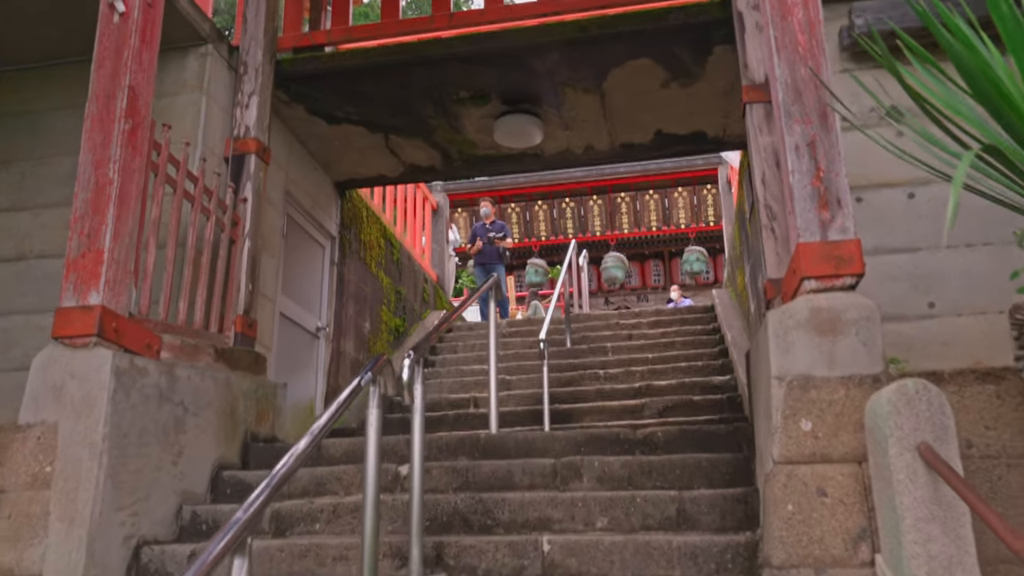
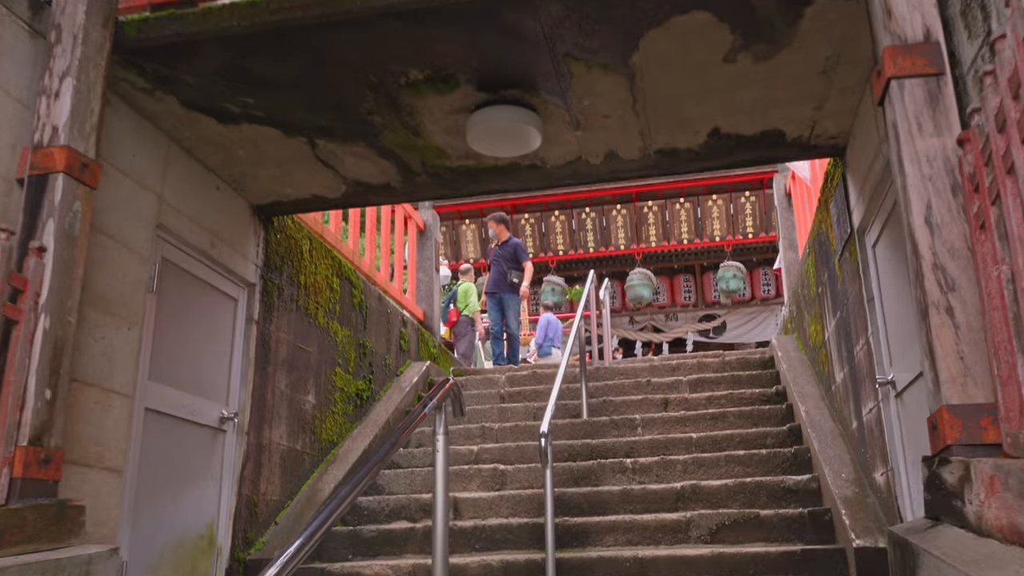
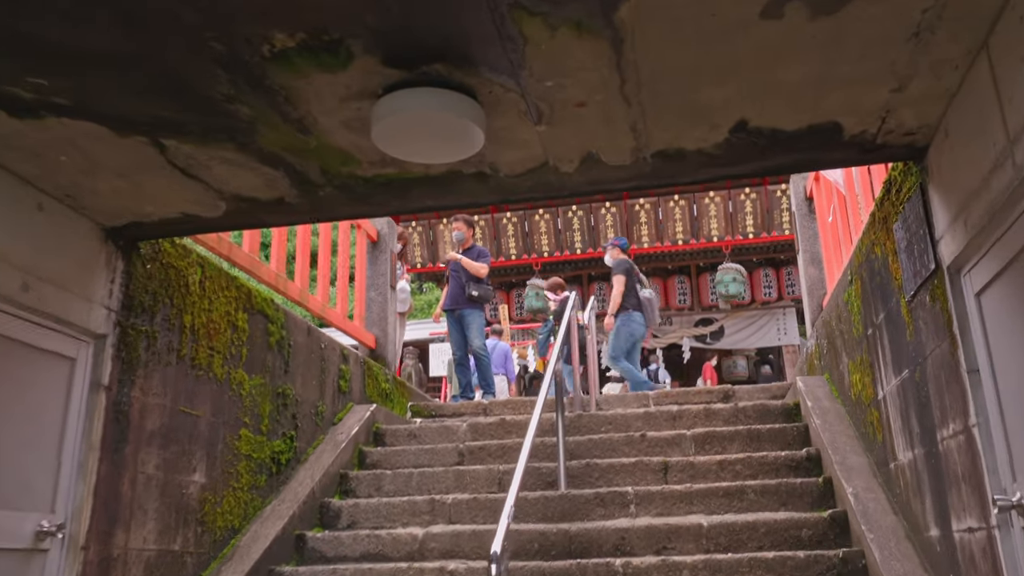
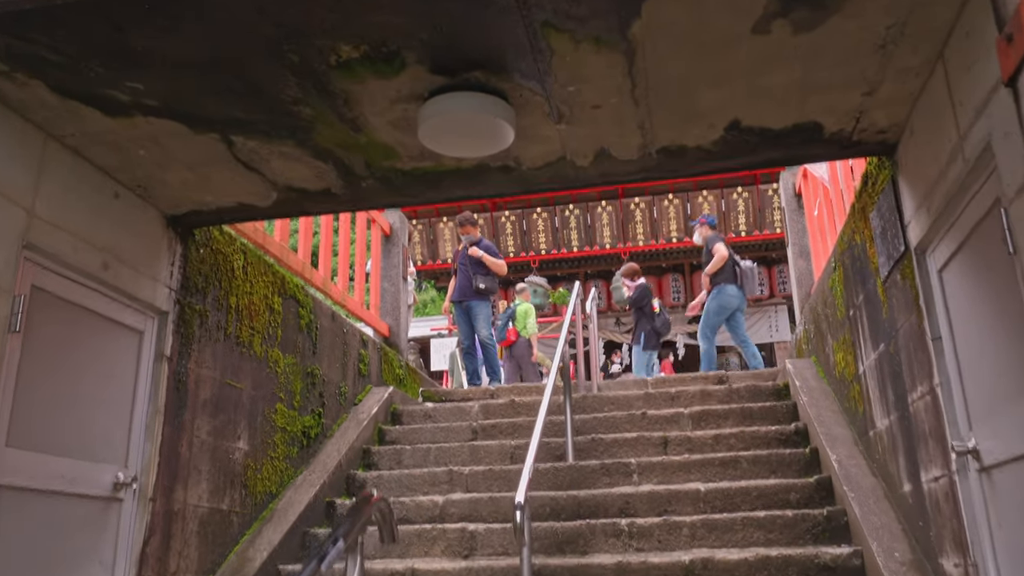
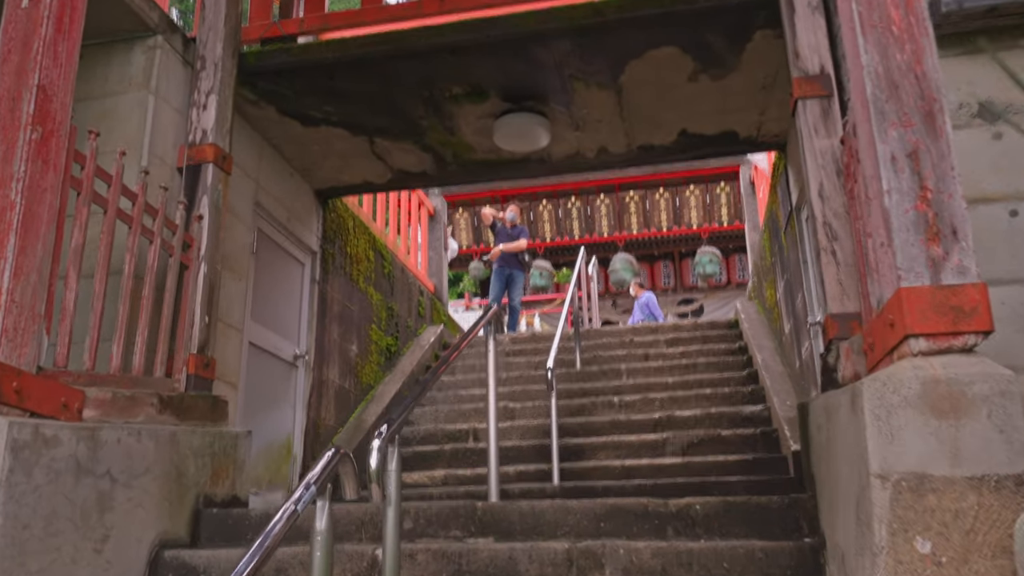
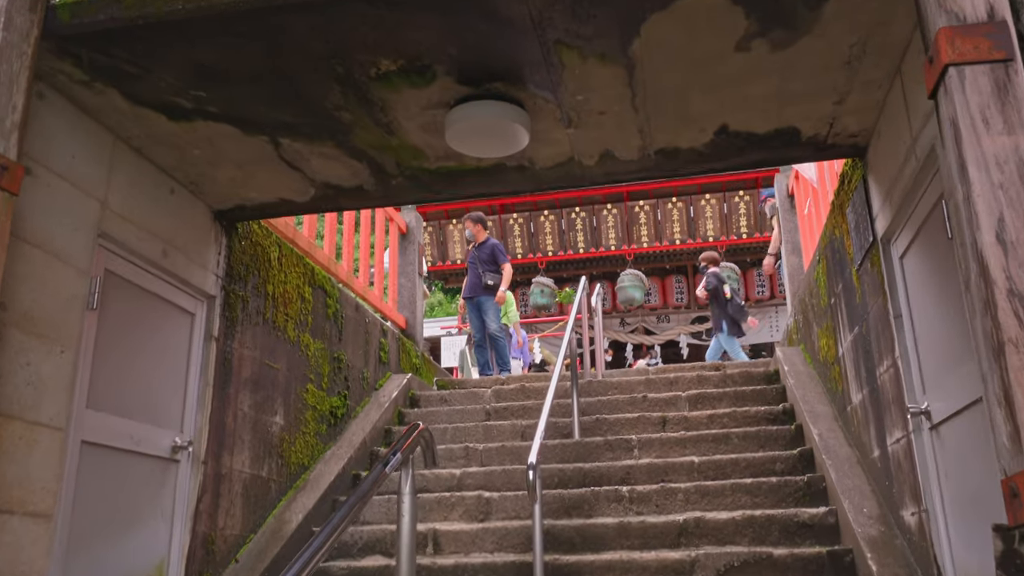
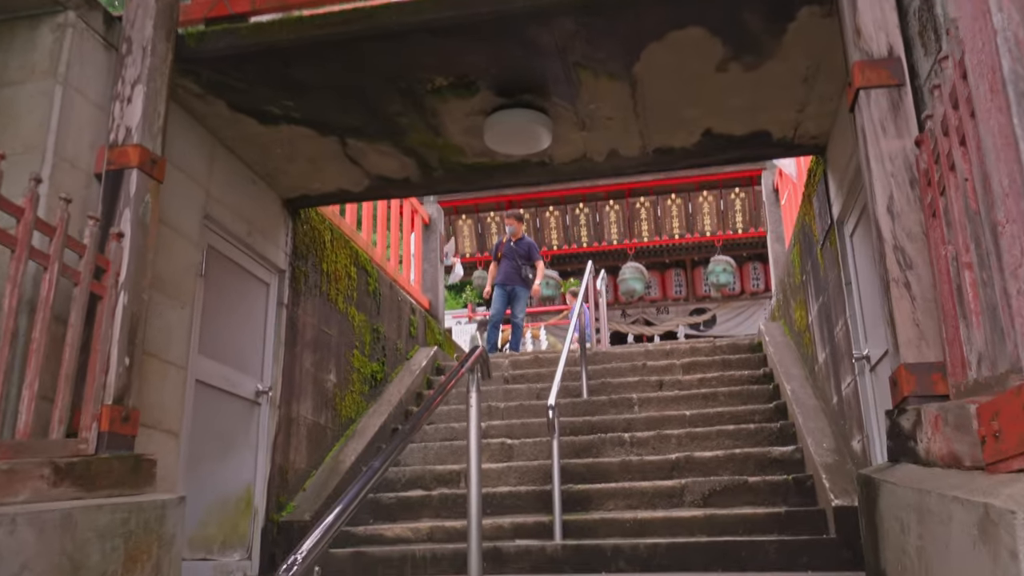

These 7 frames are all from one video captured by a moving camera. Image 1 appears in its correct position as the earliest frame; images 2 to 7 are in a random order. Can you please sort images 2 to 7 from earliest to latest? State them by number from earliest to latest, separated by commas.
5, 7, 2, 6, 4, 3
